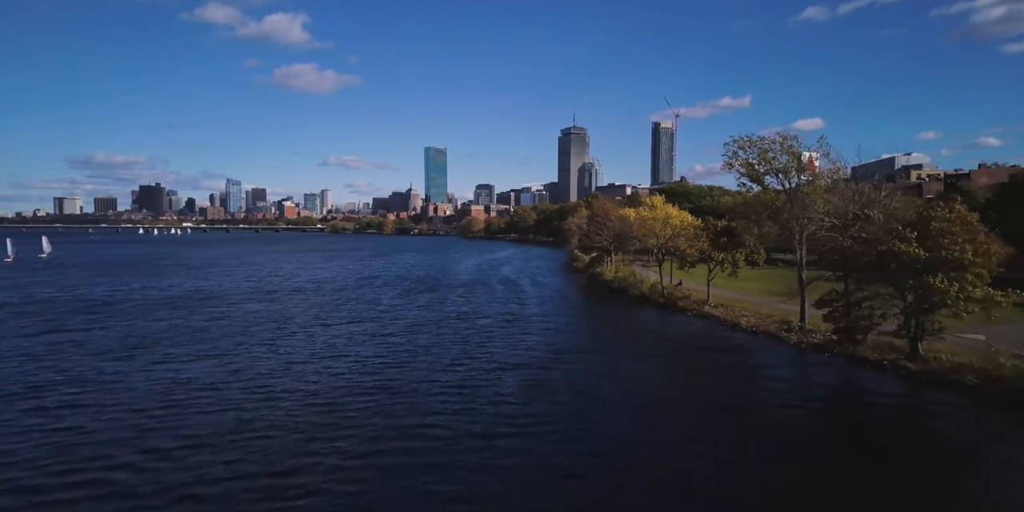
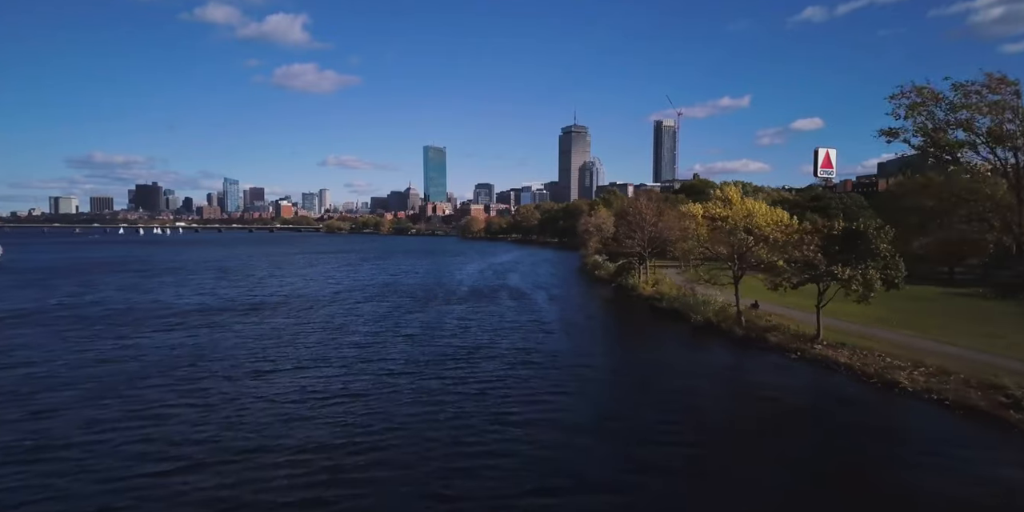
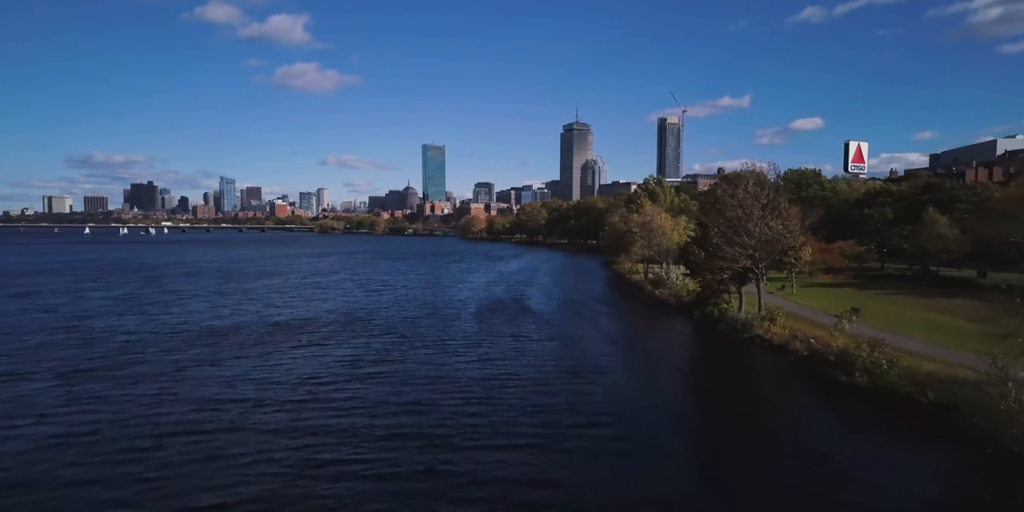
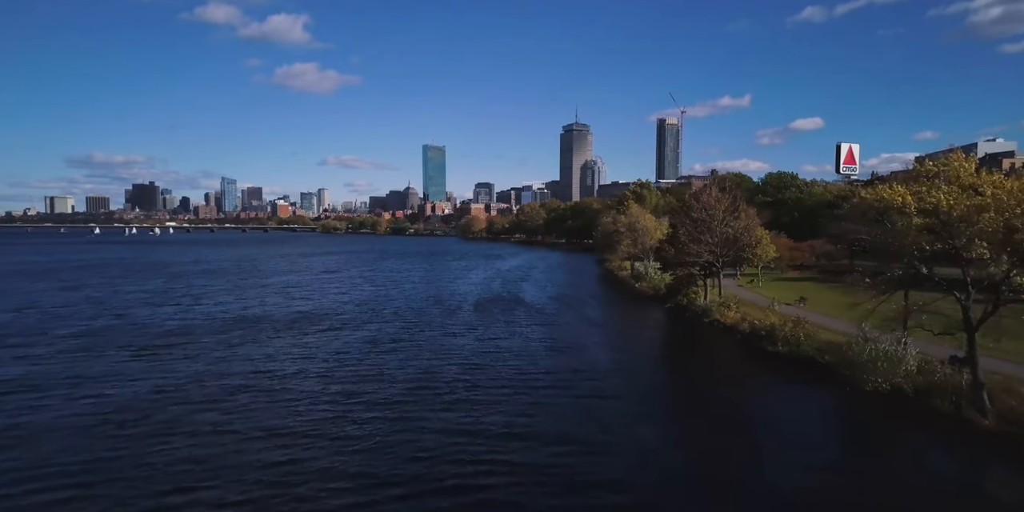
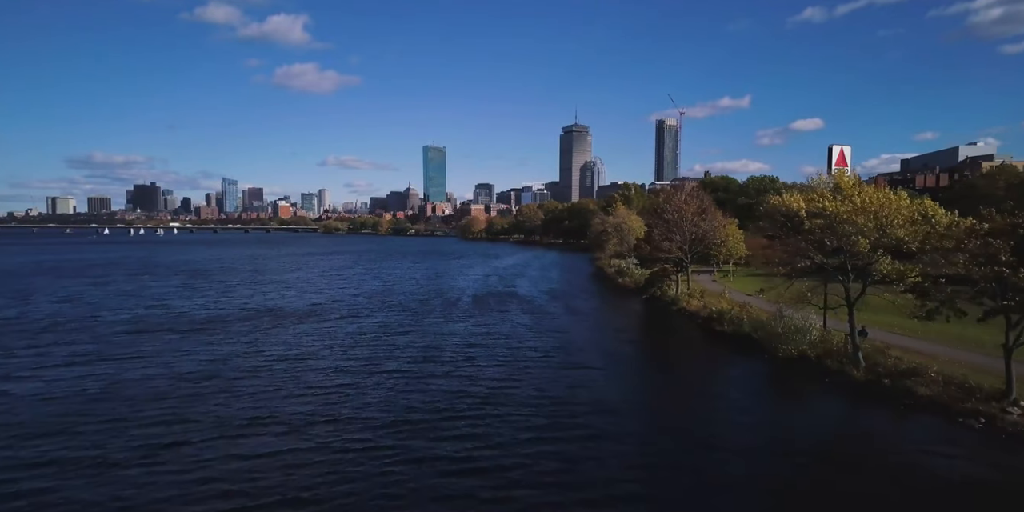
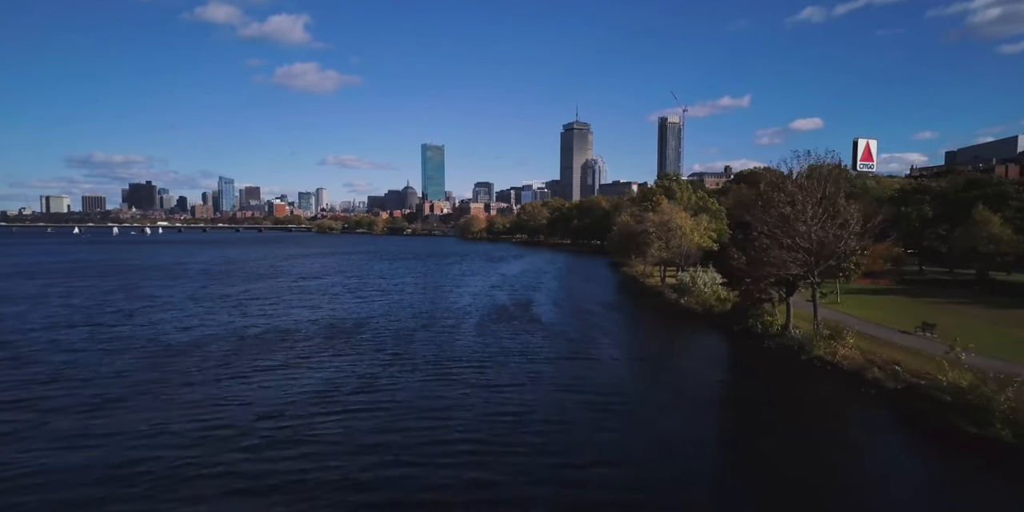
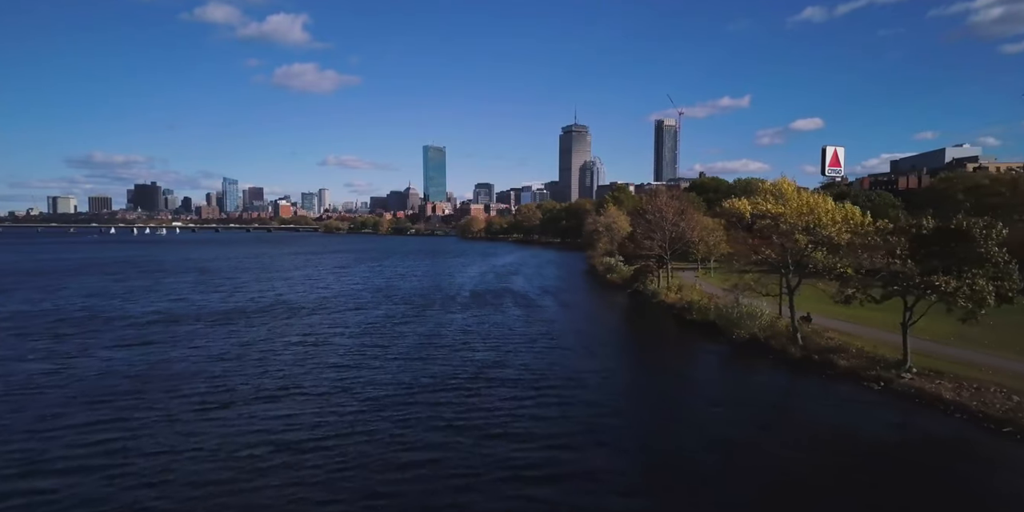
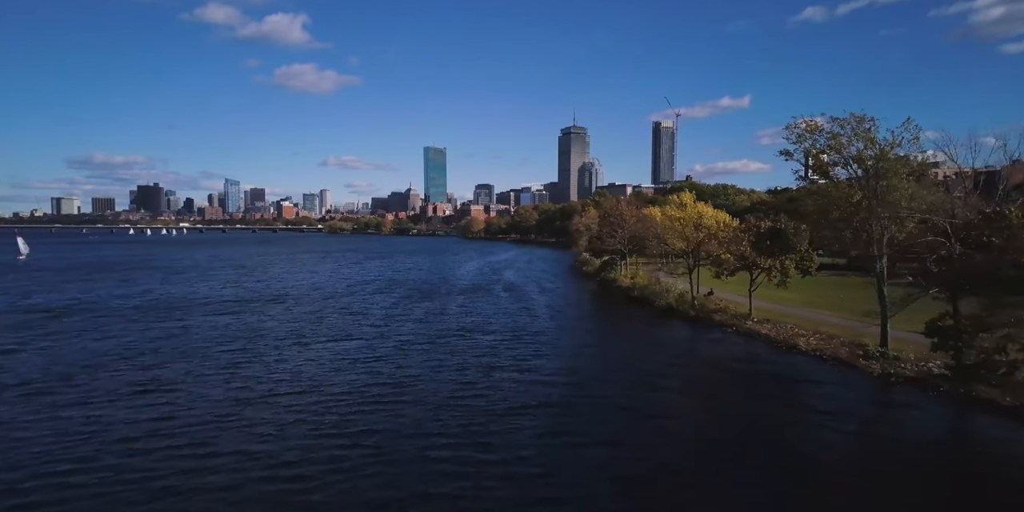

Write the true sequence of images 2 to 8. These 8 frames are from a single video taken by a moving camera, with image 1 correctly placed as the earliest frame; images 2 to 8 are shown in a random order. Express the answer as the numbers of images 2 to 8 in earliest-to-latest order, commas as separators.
8, 2, 7, 5, 4, 3, 6
